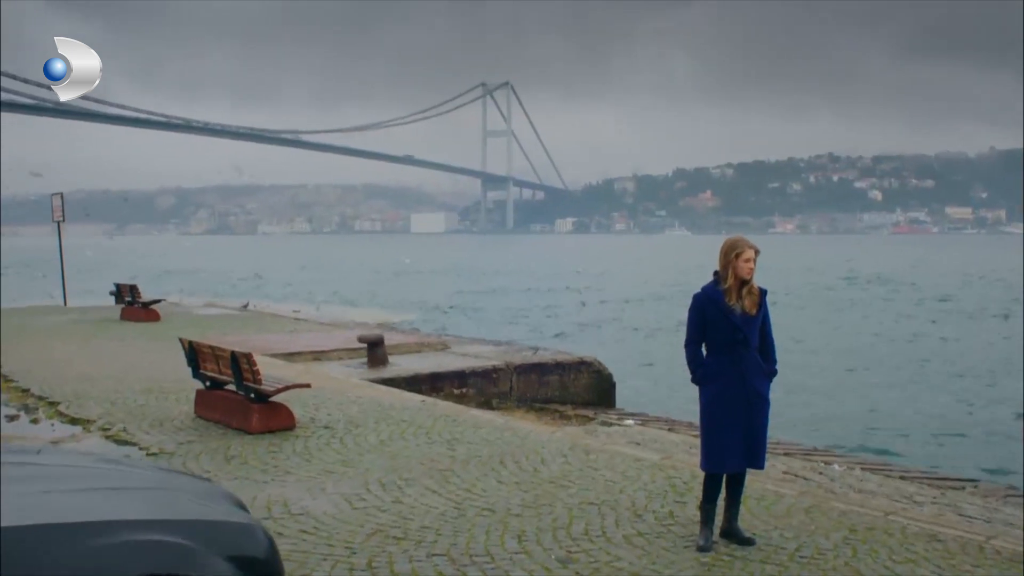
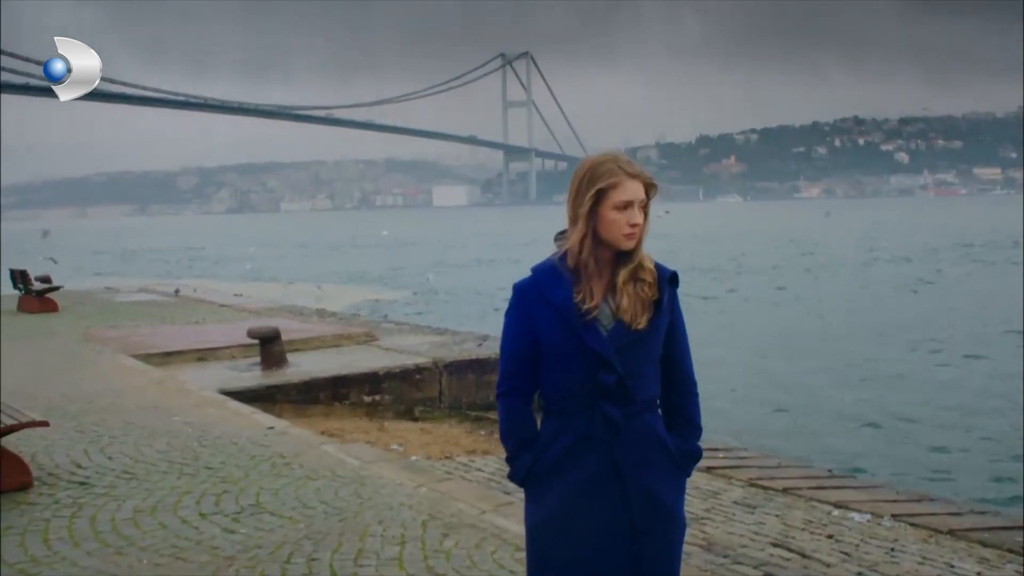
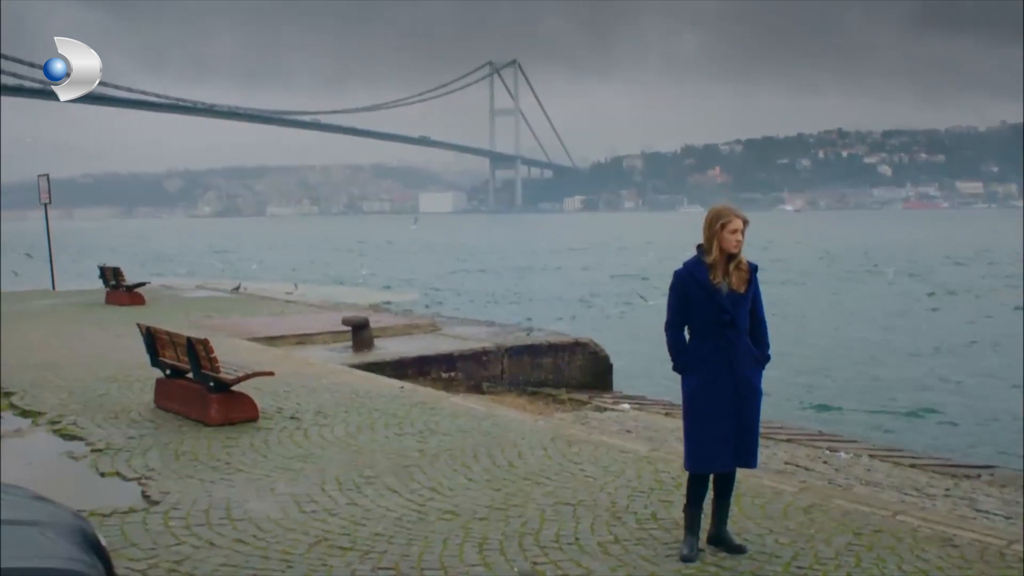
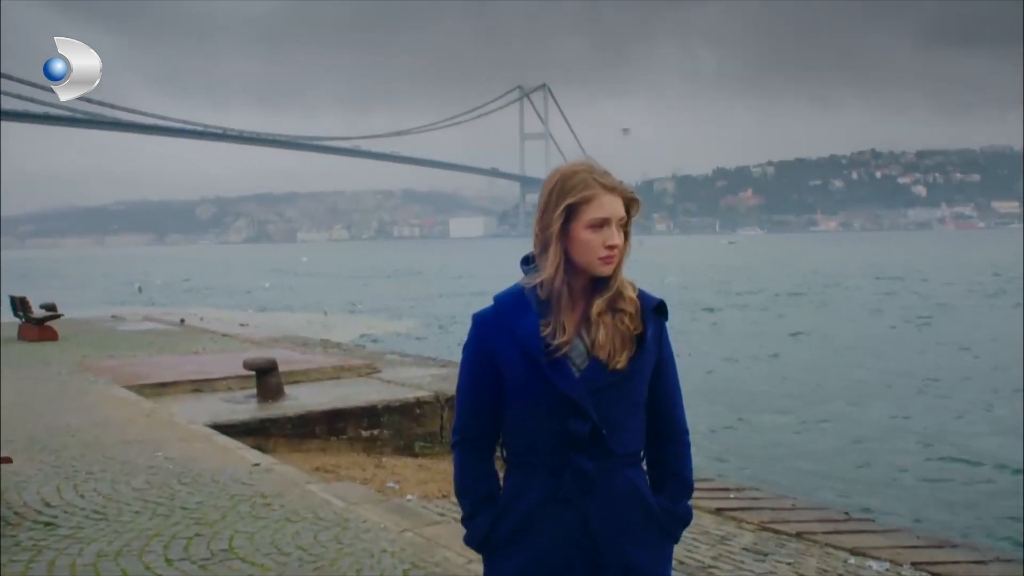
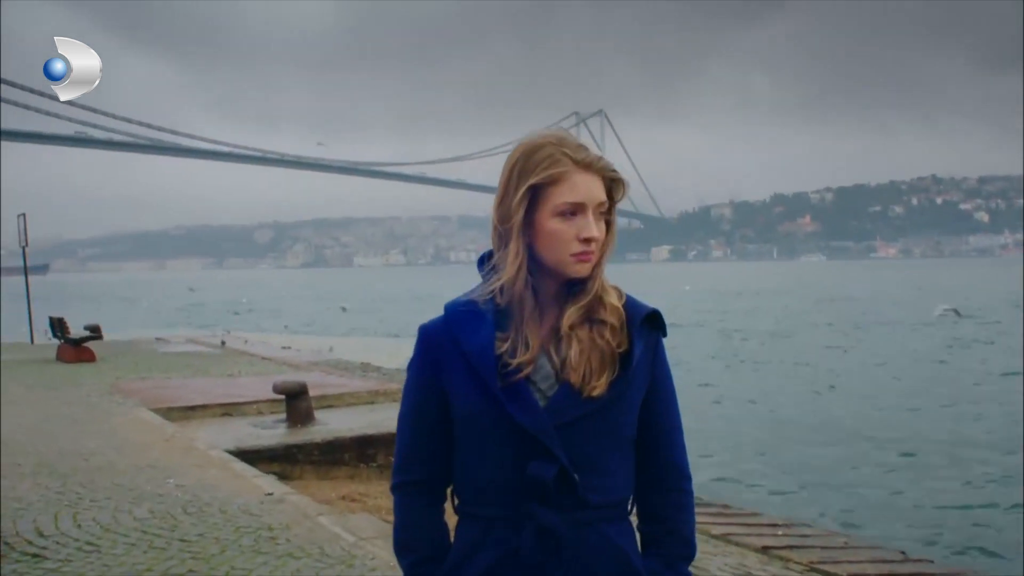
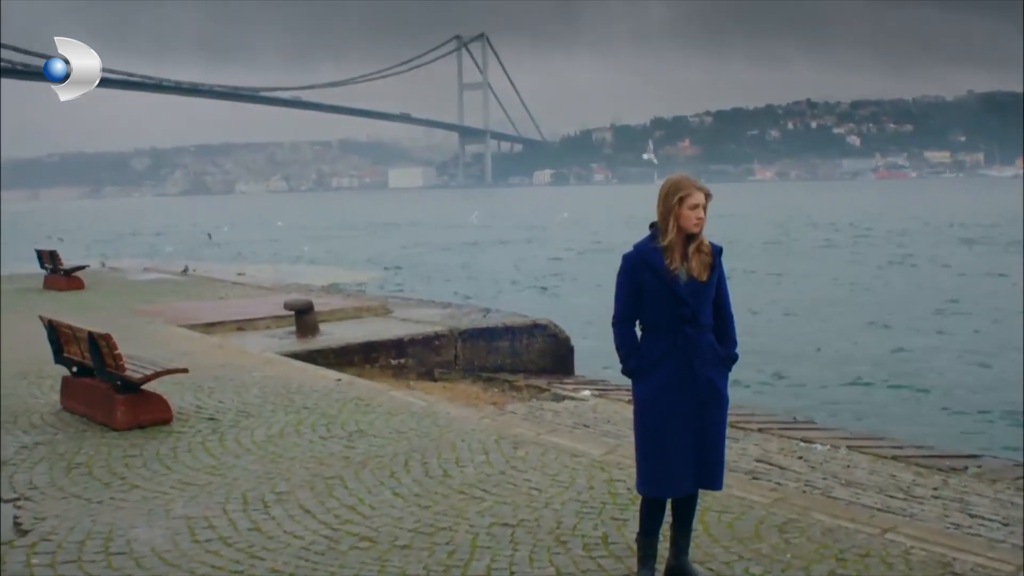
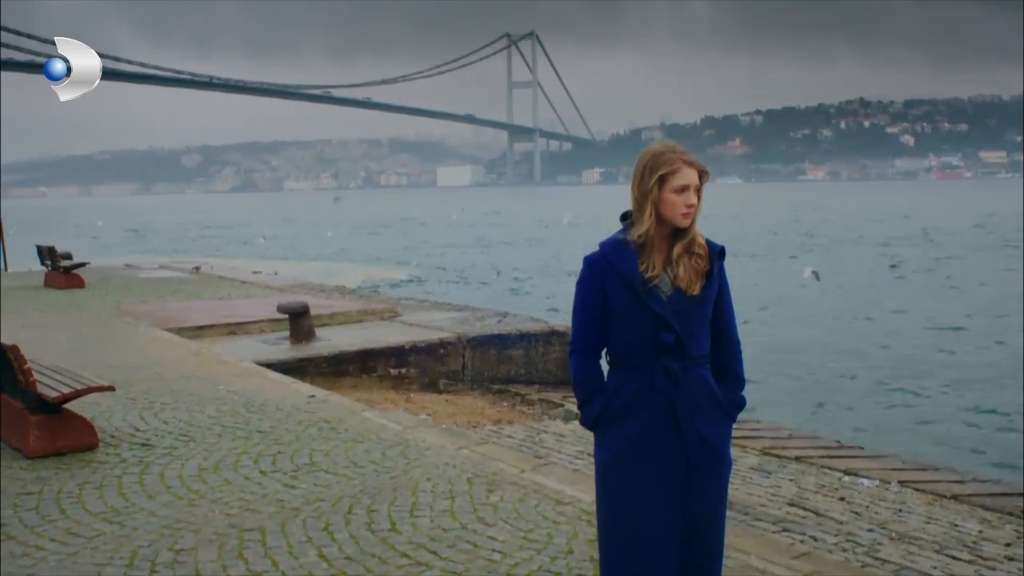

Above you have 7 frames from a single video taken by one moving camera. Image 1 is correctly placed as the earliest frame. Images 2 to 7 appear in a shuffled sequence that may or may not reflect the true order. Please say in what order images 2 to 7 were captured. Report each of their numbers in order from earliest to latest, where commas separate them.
3, 6, 7, 2, 4, 5
